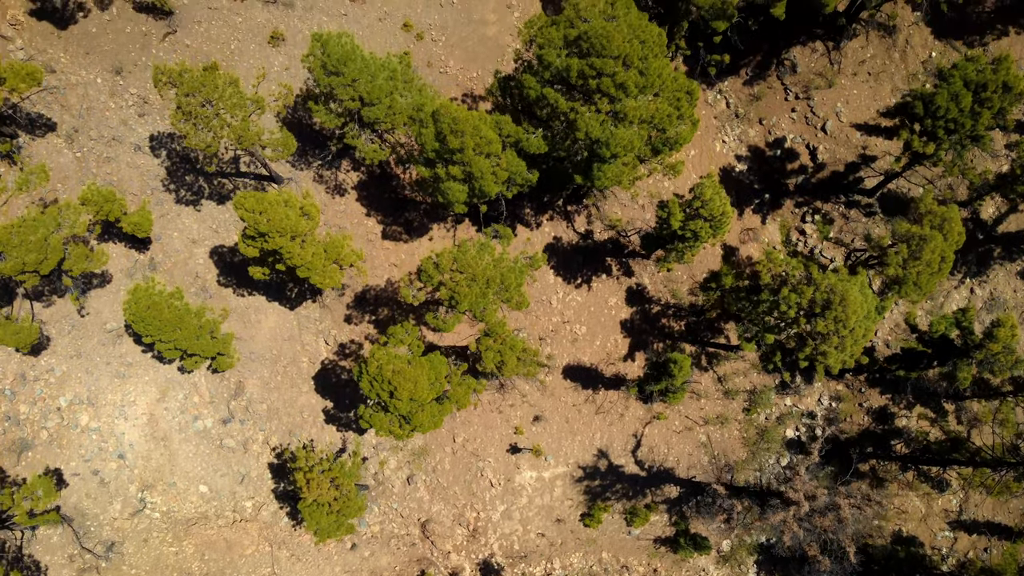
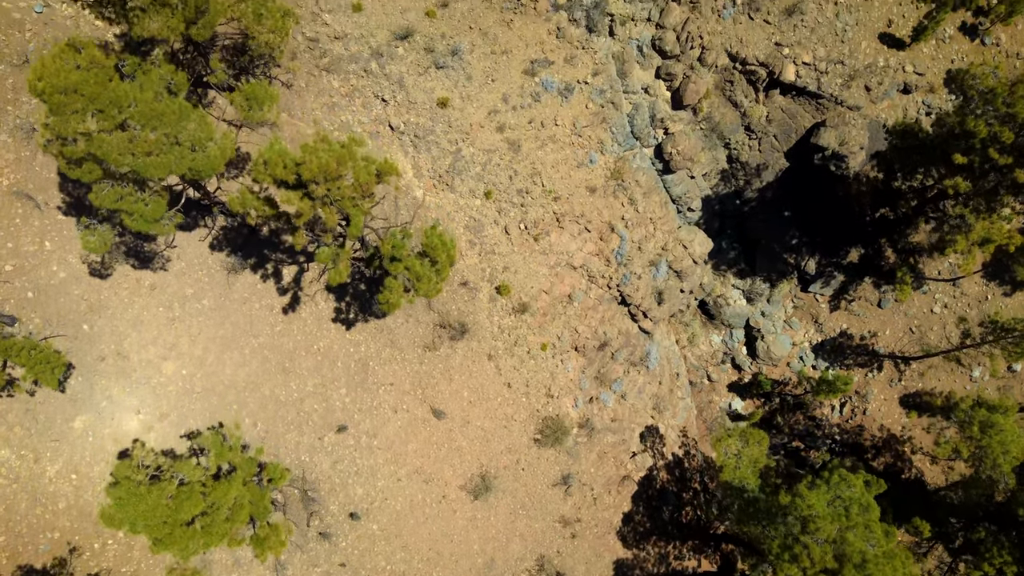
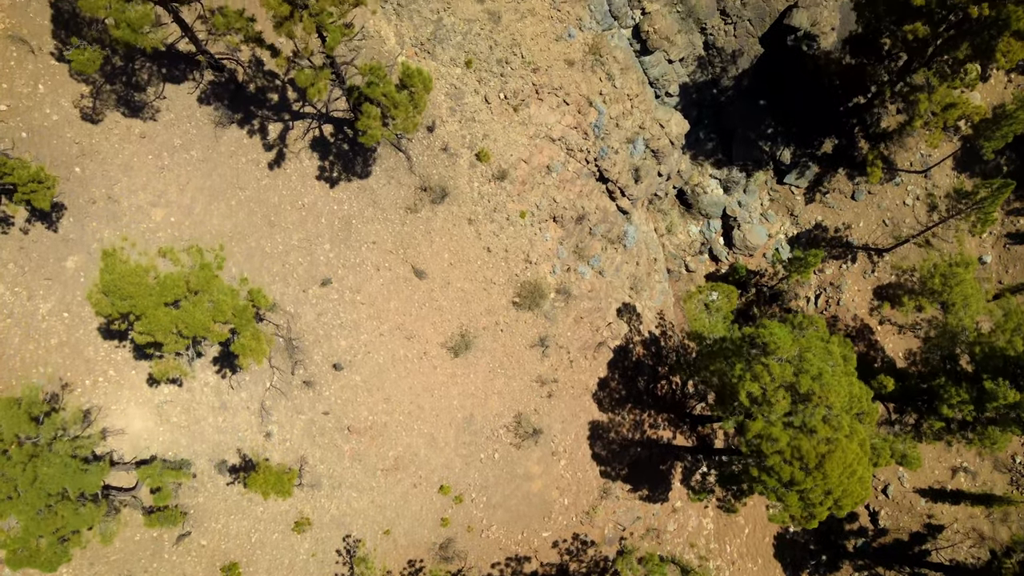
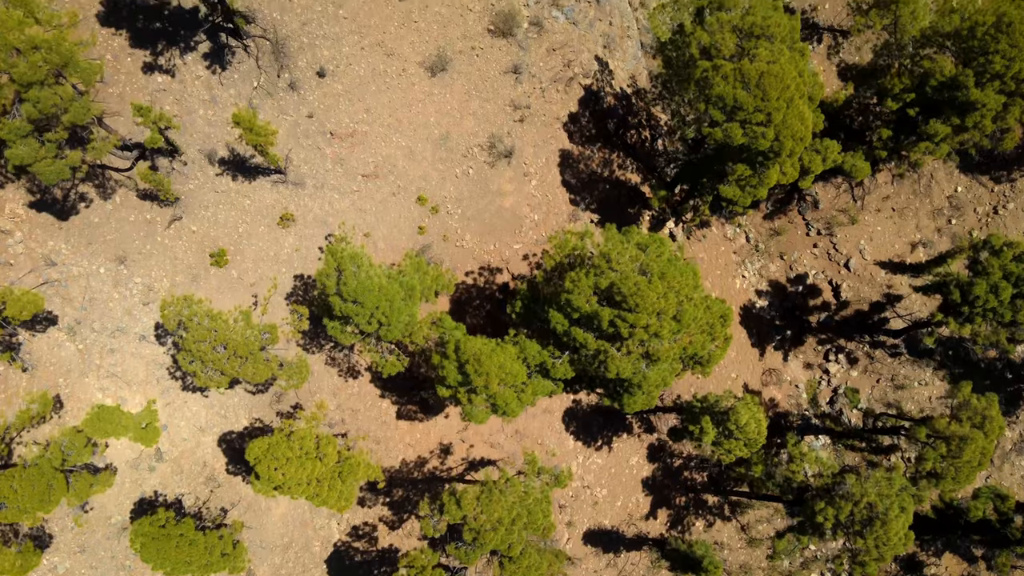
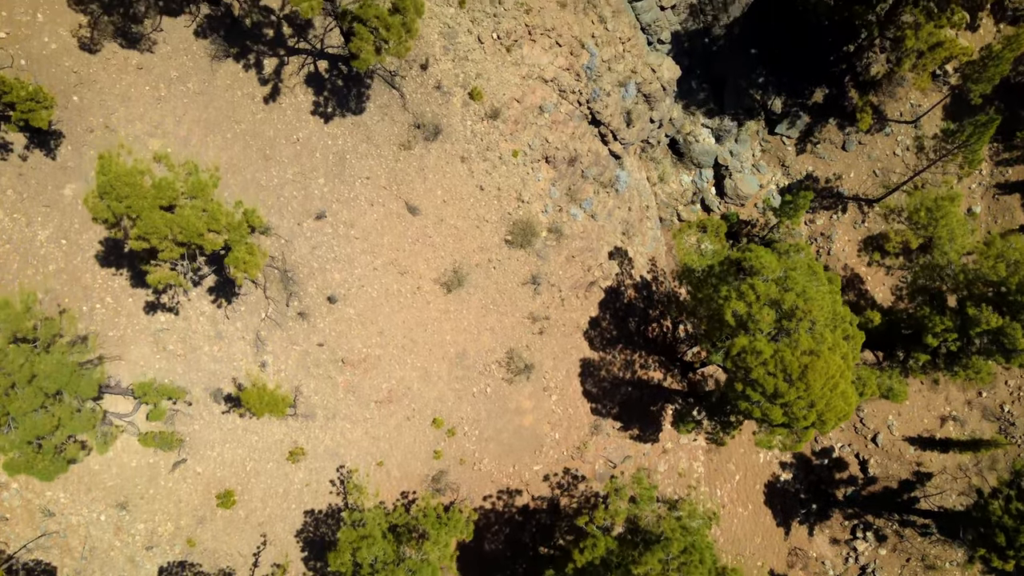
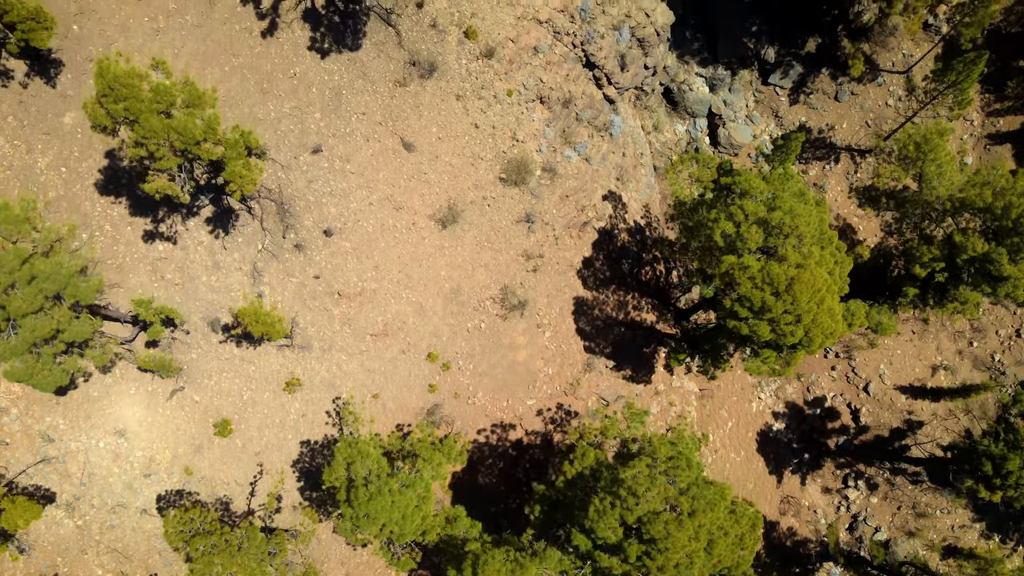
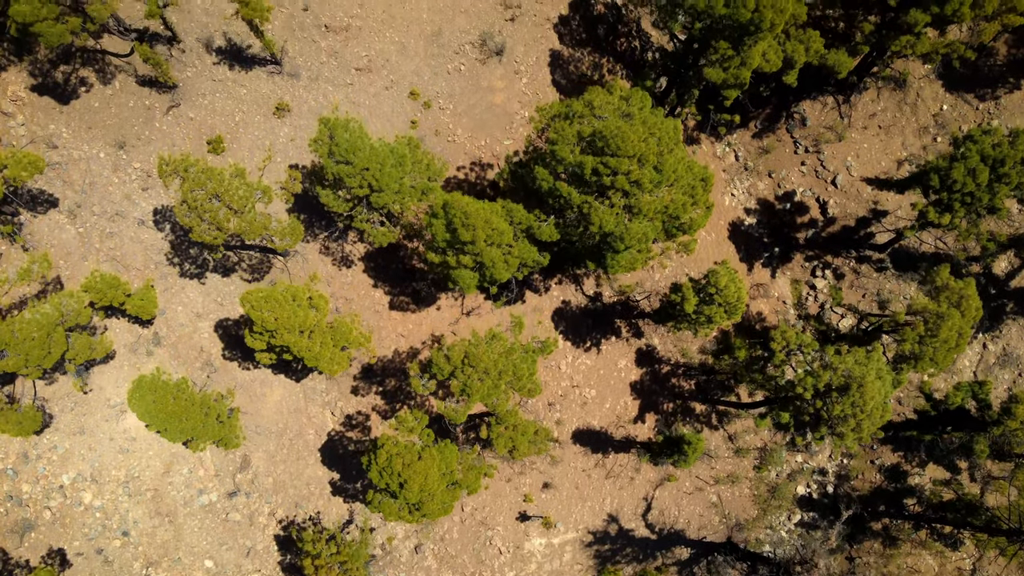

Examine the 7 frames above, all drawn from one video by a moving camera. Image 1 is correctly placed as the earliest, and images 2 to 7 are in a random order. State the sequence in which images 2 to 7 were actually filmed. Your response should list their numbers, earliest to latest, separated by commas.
7, 4, 6, 5, 3, 2
